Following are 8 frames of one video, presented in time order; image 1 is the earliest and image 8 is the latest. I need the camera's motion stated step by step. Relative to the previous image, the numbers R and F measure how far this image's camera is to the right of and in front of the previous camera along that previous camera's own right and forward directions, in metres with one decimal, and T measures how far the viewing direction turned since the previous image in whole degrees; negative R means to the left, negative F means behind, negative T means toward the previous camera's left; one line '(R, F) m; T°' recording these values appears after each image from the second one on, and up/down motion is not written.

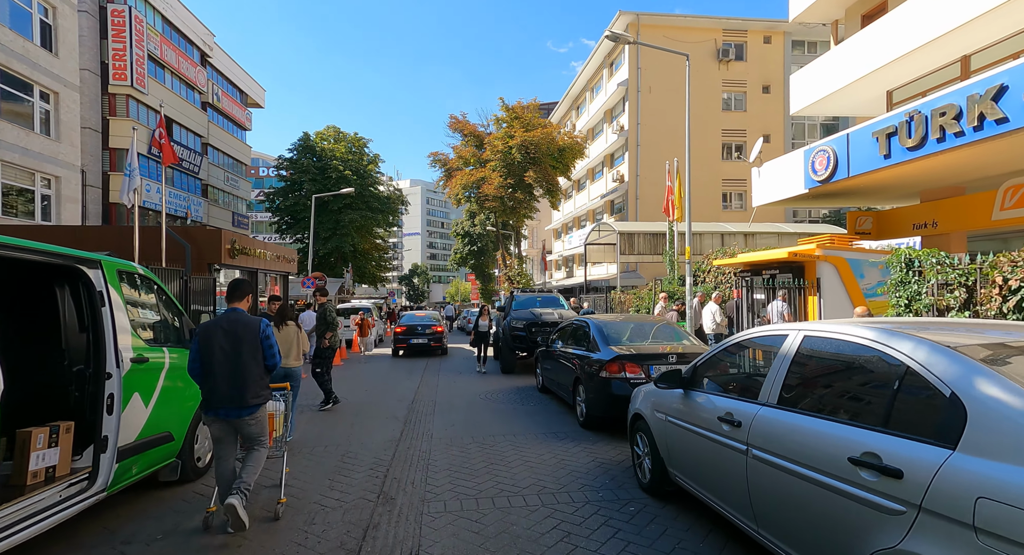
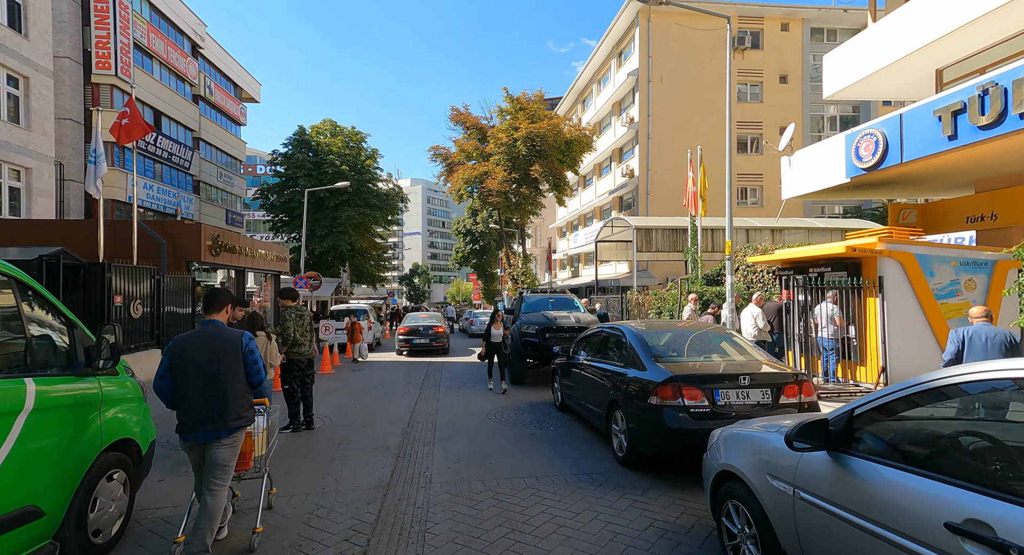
(-0.2, +1.5) m; 0°
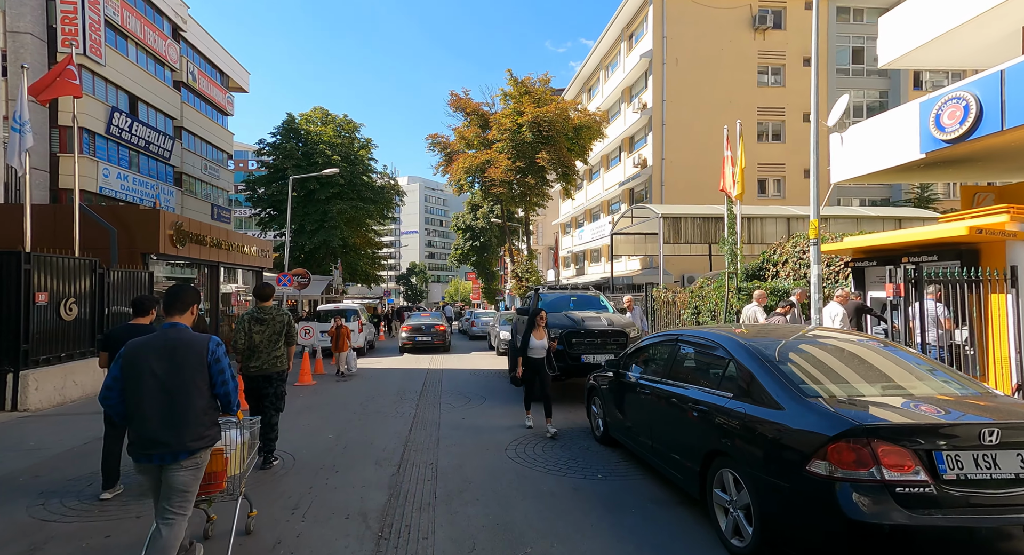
(-0.3, +2.1) m; 0°
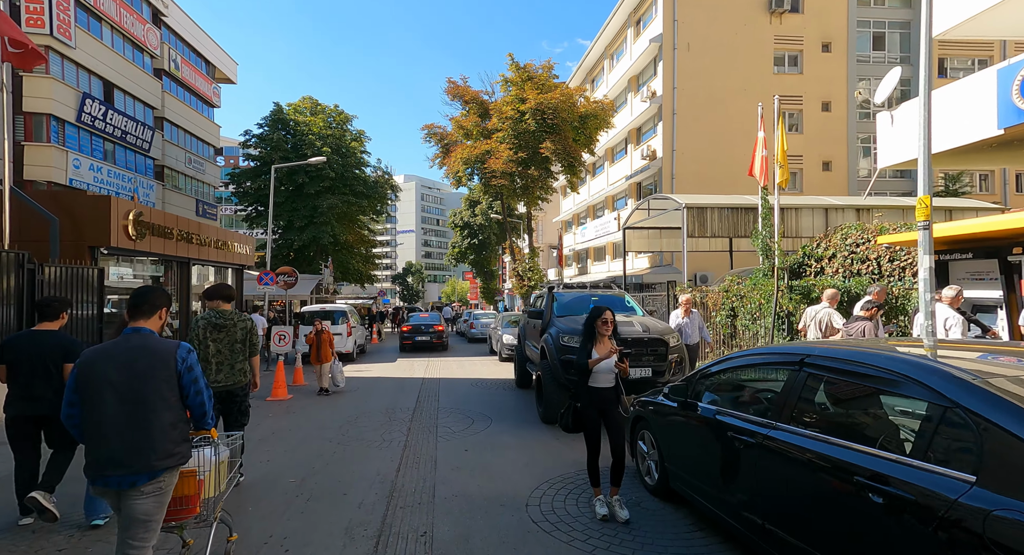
(-0.2, +1.7) m; 0°
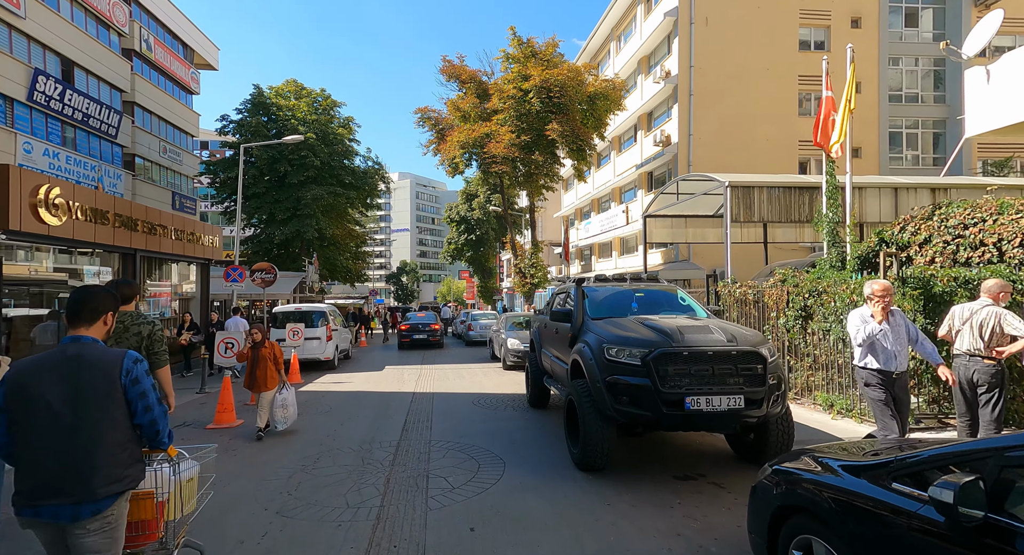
(-0.3, +2.4) m; 0°
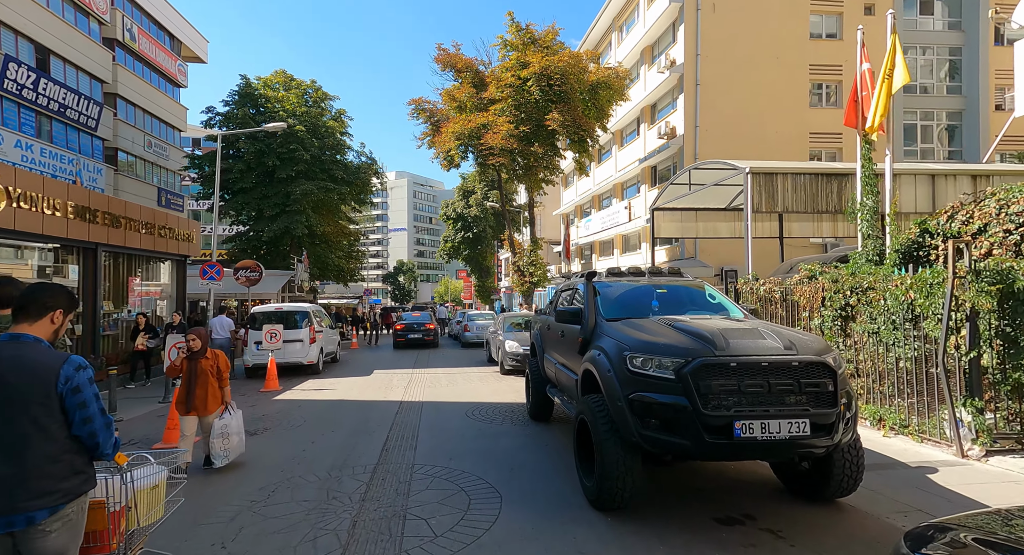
(0.0, +1.1) m; 0°
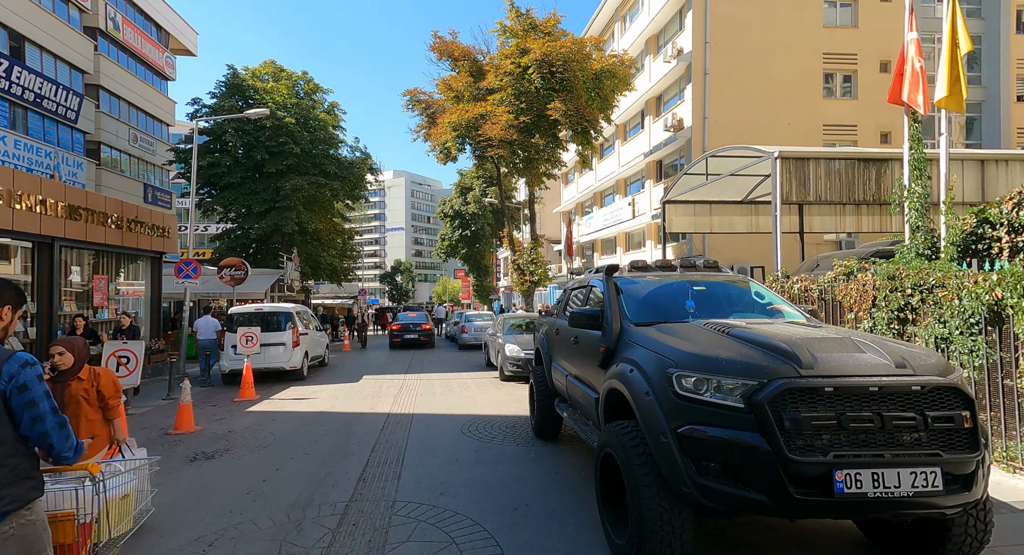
(0.0, +1.1) m; 0°
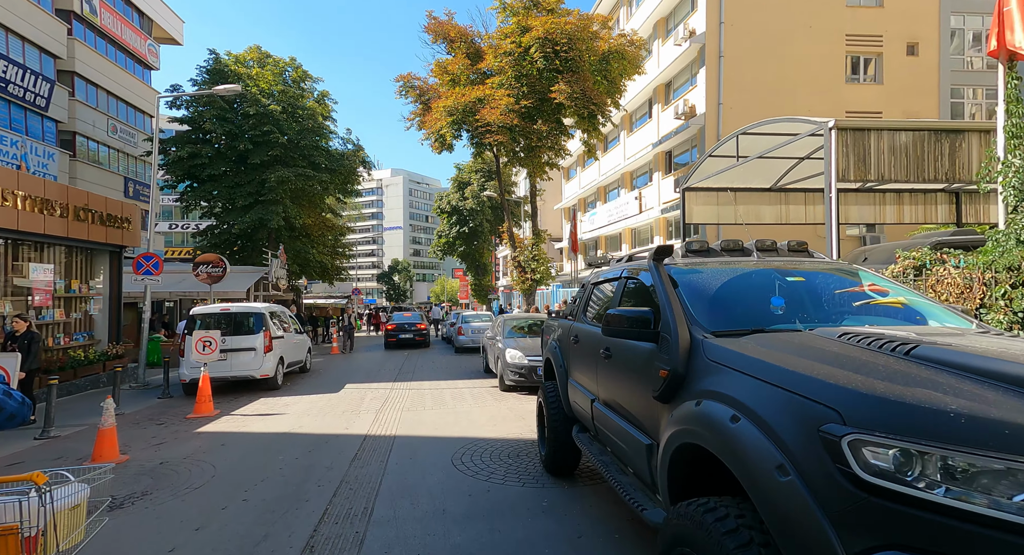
(0.0, +1.6) m; 0°
